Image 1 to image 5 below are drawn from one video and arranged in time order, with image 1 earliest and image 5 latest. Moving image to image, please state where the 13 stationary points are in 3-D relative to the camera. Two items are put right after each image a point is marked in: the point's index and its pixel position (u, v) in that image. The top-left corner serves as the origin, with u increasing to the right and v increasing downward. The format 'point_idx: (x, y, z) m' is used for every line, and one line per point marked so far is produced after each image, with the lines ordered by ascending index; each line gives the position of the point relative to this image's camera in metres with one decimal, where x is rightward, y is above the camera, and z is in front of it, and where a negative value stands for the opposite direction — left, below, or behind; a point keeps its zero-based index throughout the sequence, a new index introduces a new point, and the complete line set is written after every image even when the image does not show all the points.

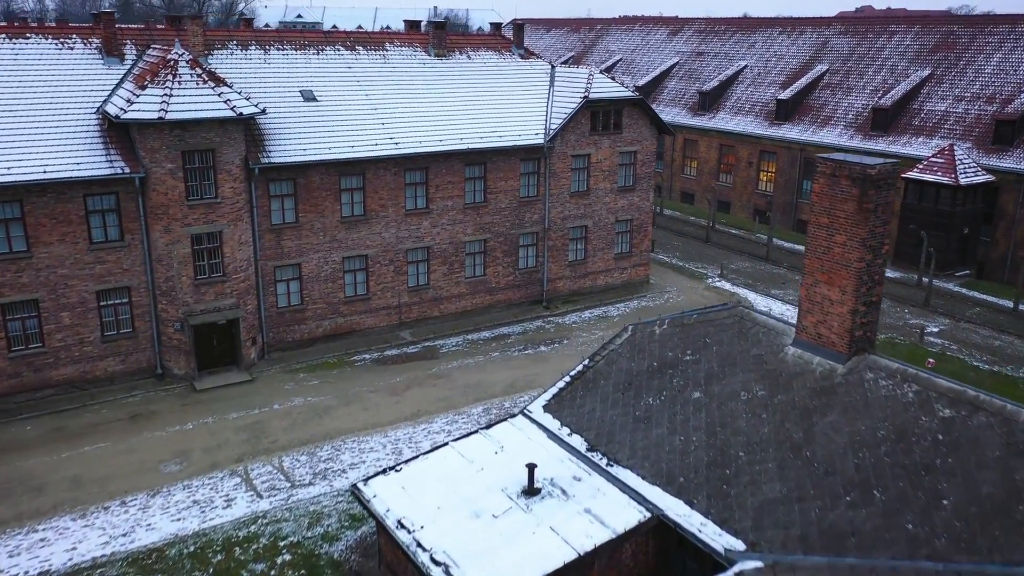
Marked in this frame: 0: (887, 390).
0: (+5.6, -1.5, +13.2) m
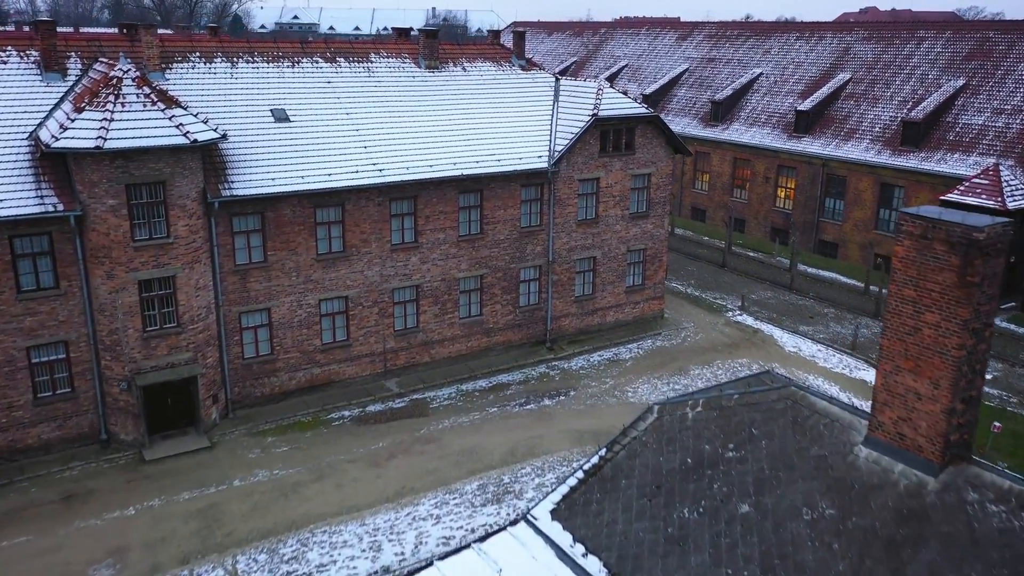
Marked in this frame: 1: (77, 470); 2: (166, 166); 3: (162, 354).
0: (+5.6, -2.7, +10.1) m
1: (-9.2, -3.9, +18.9) m
2: (-7.3, +2.6, +18.7) m
3: (-7.7, -1.5, +19.7) m
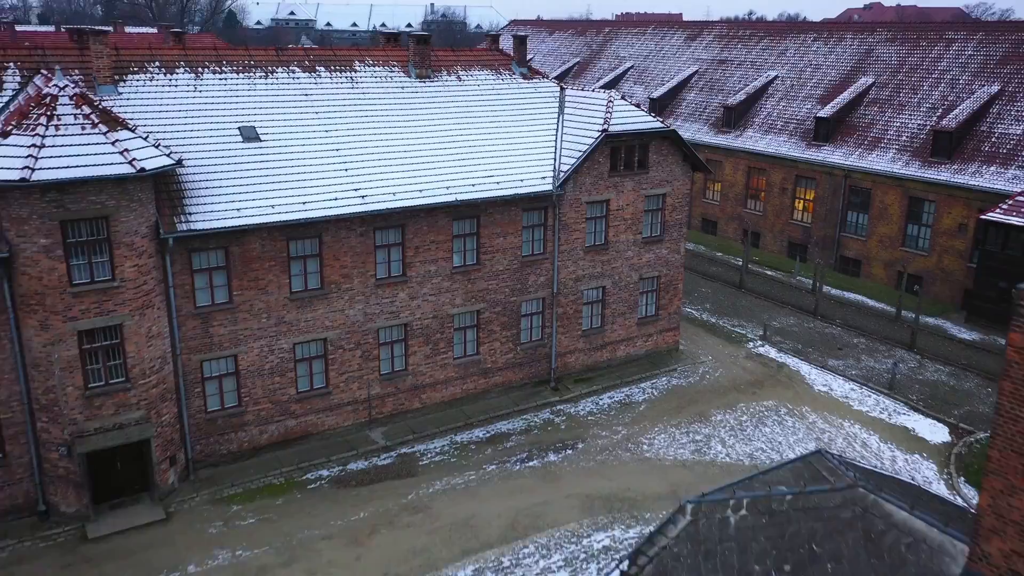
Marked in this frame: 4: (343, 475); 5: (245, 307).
0: (+5.6, -3.6, +7.5) m
1: (-9.2, -4.8, +16.2) m
2: (-7.3, +1.6, +16.0) m
3: (-7.7, -2.4, +17.0) m
4: (-3.7, -4.1, +19.3) m
5: (-5.6, -0.4, +18.7) m
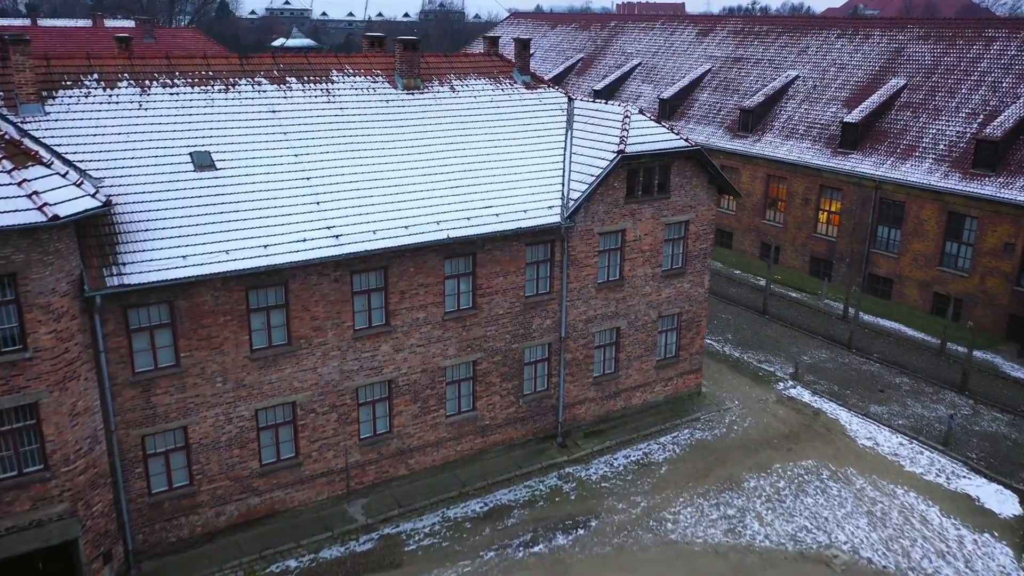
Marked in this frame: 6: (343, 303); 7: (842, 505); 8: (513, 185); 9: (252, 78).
0: (+5.6, -4.8, +4.5) m
1: (-9.2, -5.9, +13.2) m
2: (-7.2, +0.5, +12.9) m
3: (-7.7, -3.5, +14.0) m
4: (-3.6, -5.1, +16.3) m
5: (-5.6, -1.5, +15.7) m
6: (-3.2, -0.3, +17.0) m
7: (+7.0, -4.6, +18.8) m
8: (0.0, +2.2, +19.3) m
9: (-5.6, +4.5, +19.2) m
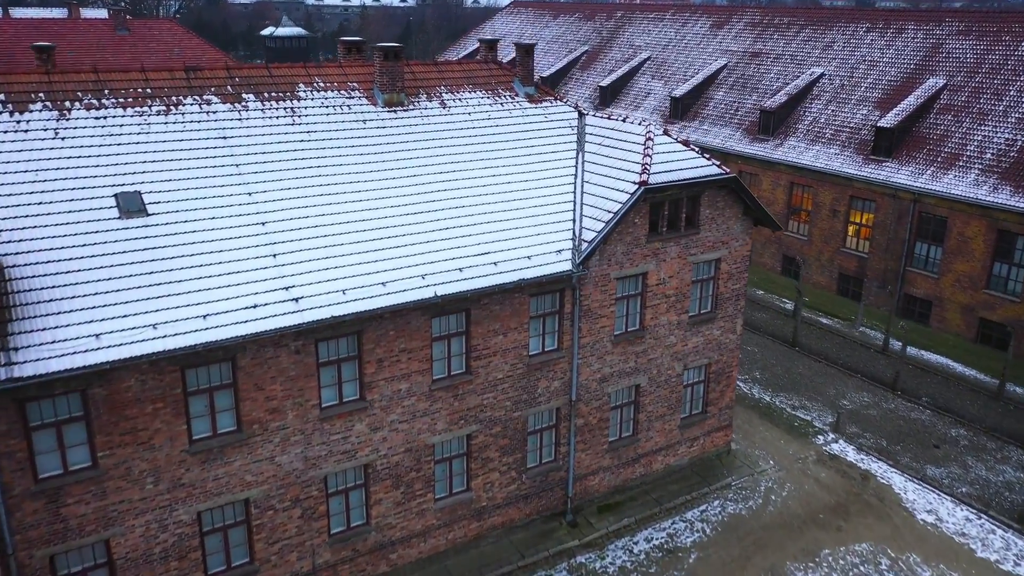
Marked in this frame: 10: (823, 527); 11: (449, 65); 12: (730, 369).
0: (+5.7, -6.2, +1.4) m
1: (-9.2, -7.1, +10.1) m
2: (-7.2, -0.7, +9.8) m
3: (-7.7, -4.7, +10.9) m
4: (-3.6, -6.2, +13.2) m
5: (-5.6, -2.6, +12.5) m
6: (-3.2, -1.4, +13.8) m
7: (+7.0, -5.7, +15.7) m
8: (0.0, +1.2, +16.1) m
9: (-5.6, +3.5, +15.9) m
10: (+6.4, -4.9, +18.1) m
11: (-1.4, +4.8, +19.2) m
12: (+4.9, -1.8, +19.8) m
